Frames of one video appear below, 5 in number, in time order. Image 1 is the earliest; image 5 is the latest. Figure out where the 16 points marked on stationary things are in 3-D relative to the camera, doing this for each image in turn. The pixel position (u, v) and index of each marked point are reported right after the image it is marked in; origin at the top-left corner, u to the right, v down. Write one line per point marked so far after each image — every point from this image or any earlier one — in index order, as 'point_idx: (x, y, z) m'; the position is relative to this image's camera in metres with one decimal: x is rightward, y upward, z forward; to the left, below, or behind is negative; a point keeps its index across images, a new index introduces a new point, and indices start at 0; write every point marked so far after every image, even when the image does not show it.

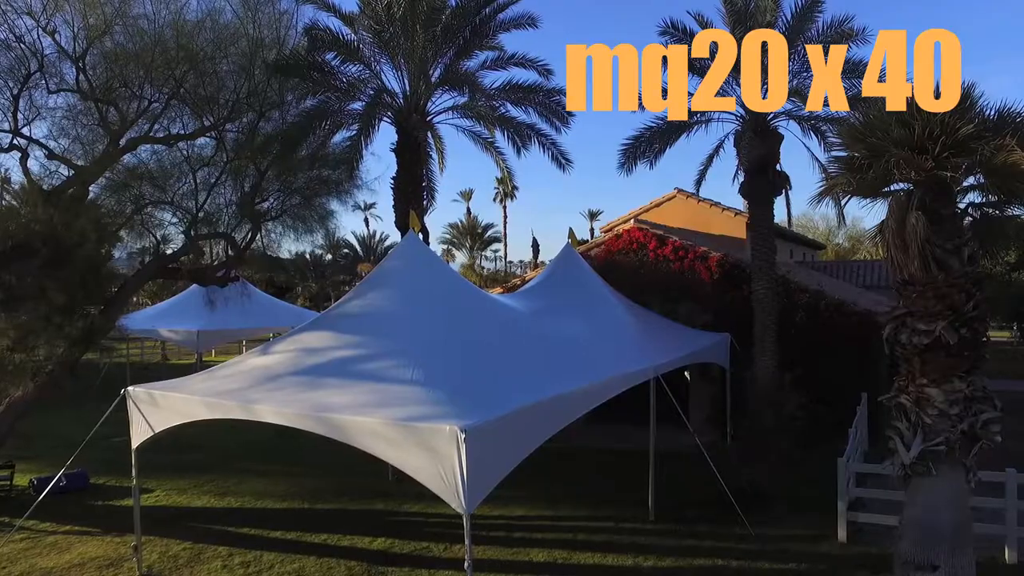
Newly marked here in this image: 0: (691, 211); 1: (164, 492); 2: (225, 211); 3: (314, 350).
0: (+4.5, +2.0, +18.9) m
1: (-4.8, -2.8, +10.5) m
2: (-4.4, +1.2, +11.2) m
3: (-1.9, -0.6, +7.1) m
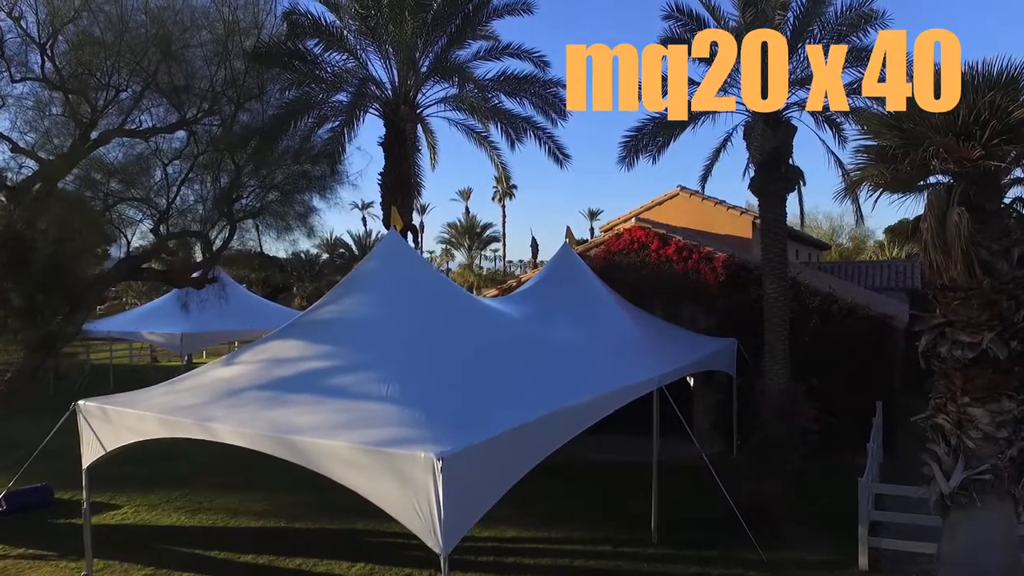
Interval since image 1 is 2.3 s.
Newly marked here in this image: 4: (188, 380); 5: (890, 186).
0: (+4.4, +2.0, +18.2) m
1: (-4.9, -2.9, +9.8) m
2: (-4.5, +1.2, +10.5) m
3: (-2.0, -0.6, +6.4) m
4: (-2.9, -0.8, +6.7) m
5: (+2.8, +0.8, +5.6) m
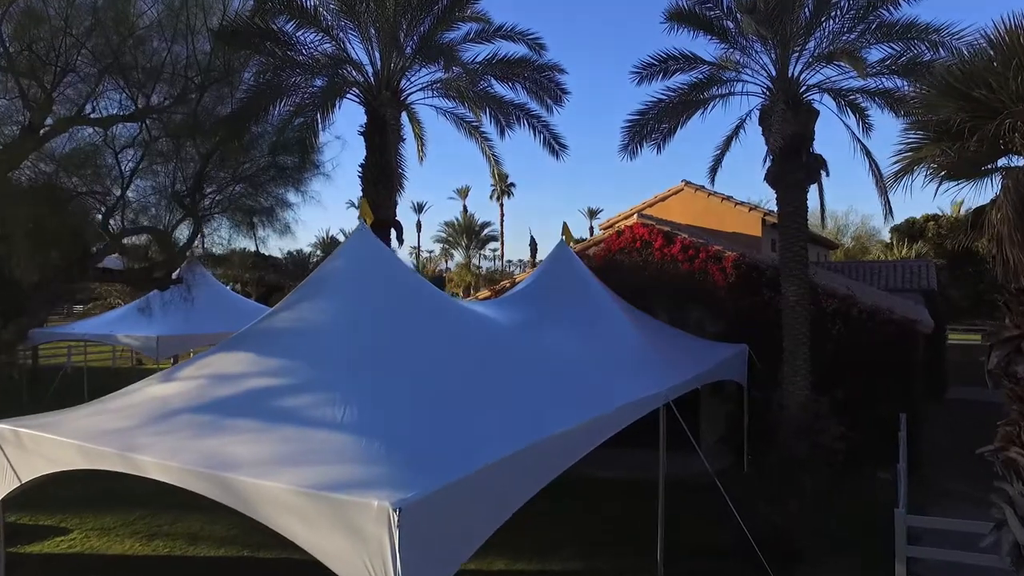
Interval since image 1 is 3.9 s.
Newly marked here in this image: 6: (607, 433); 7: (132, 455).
0: (+4.3, +1.9, +17.3) m
1: (-5.0, -2.9, +8.9) m
2: (-4.6, +1.1, +9.6) m
3: (-2.1, -0.6, +5.5) m
4: (-3.0, -0.8, +5.7) m
5: (+2.7, +0.7, +4.7) m
6: (+0.7, -1.1, +5.6) m
7: (-2.4, -1.0, +4.7) m
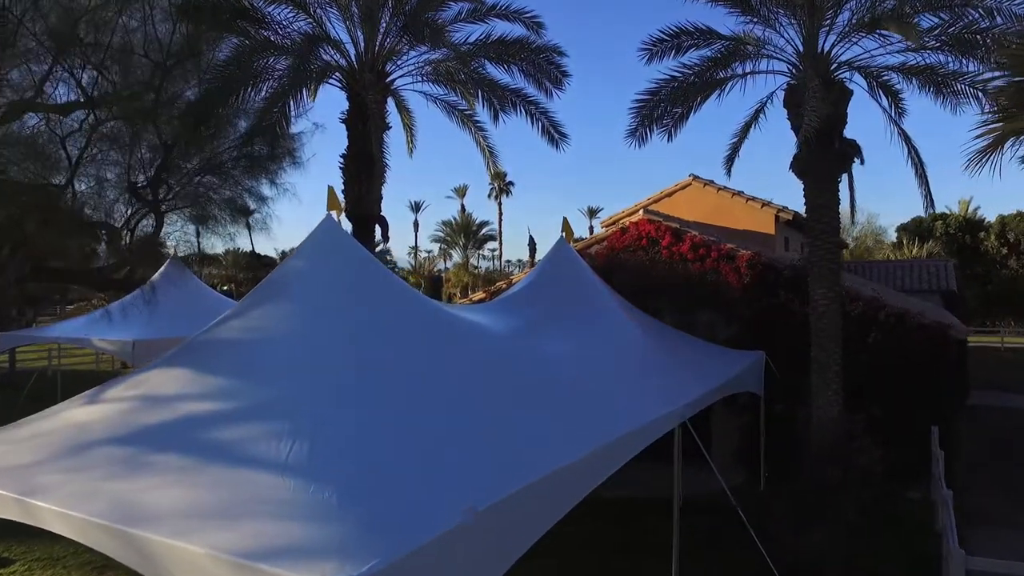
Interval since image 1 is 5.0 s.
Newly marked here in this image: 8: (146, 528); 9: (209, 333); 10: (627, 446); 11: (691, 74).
0: (+4.2, +1.9, +16.3) m
1: (-5.1, -2.9, +7.9) m
2: (-4.7, +1.1, +8.7) m
3: (-2.1, -0.7, +4.6) m
4: (-3.0, -0.9, +4.8) m
5: (+2.6, +0.7, +3.8) m
6: (+0.6, -1.1, +4.7) m
7: (-2.4, -1.1, +3.8) m
8: (-1.6, -1.1, +3.3) m
9: (-2.0, -0.3, +5.1) m
10: (+0.8, -1.0, +4.9) m
11: (+1.8, +2.2, +7.7) m
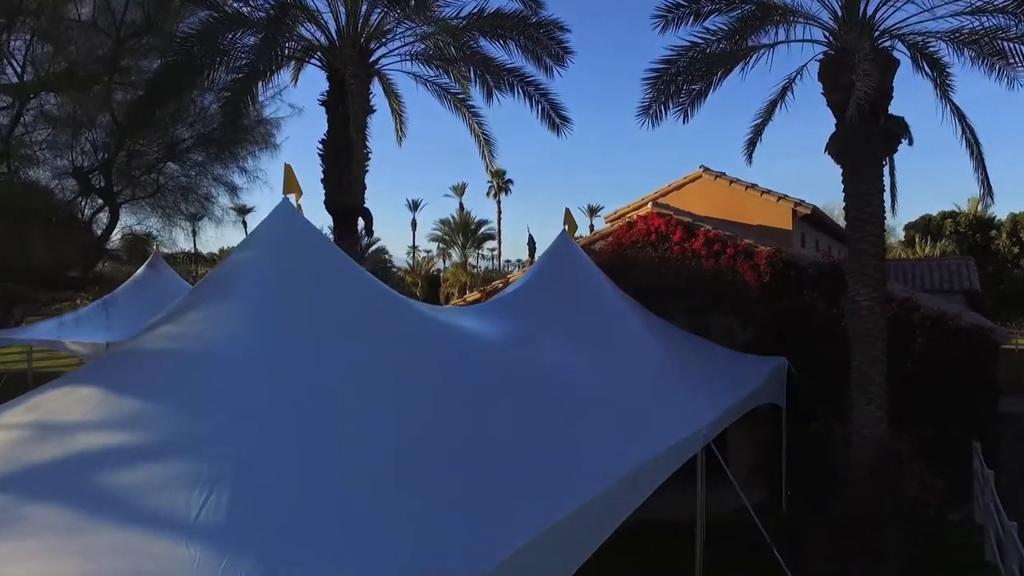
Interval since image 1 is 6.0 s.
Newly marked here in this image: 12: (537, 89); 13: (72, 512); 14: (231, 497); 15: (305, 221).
0: (+4.2, +1.9, +15.4) m
1: (-5.1, -2.9, +7.0) m
2: (-4.7, +1.1, +7.7) m
3: (-2.2, -0.7, +3.6) m
4: (-3.1, -0.9, +3.9) m
5: (+2.6, +0.7, +2.8) m
6: (+0.6, -1.1, +3.8) m
7: (-2.5, -1.1, +2.8) m
8: (-1.7, -1.1, +2.4) m
9: (-2.1, -0.3, +4.2) m
10: (+0.7, -1.0, +4.0) m
11: (+1.8, +2.2, +6.8) m
12: (+0.3, +2.4, +9.1) m
13: (-1.7, -0.9, +3.0) m
14: (-1.1, -0.8, +3.0) m
15: (-1.3, +0.4, +4.9) m
